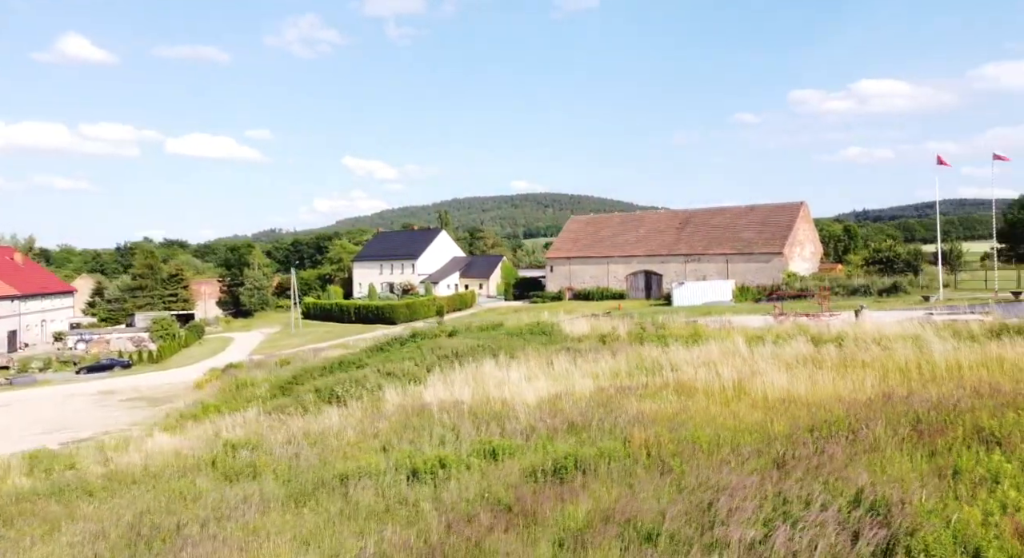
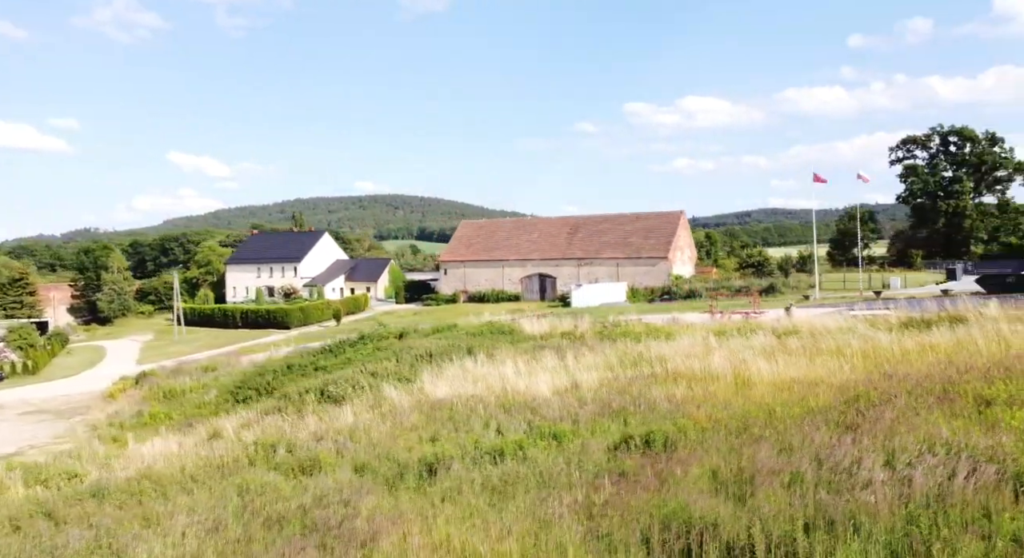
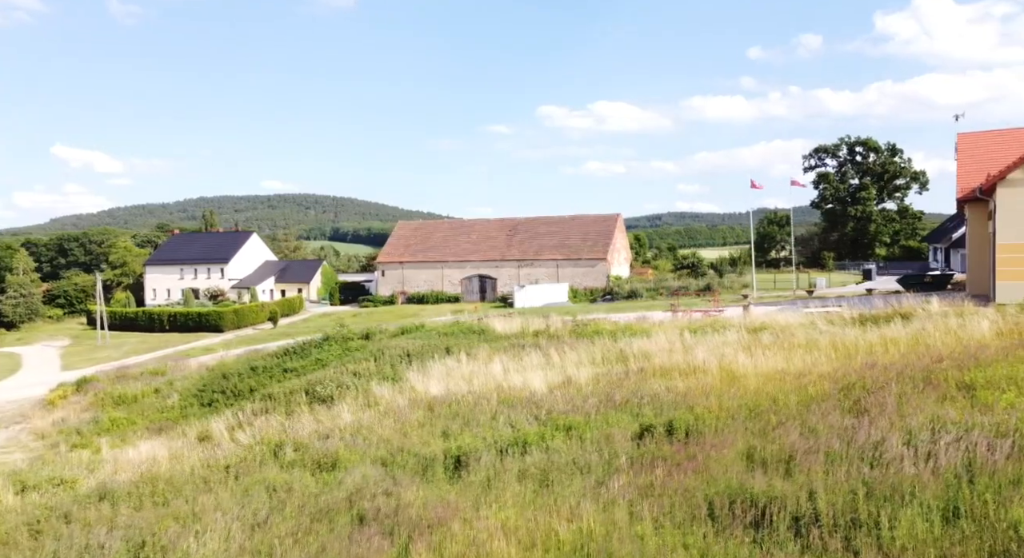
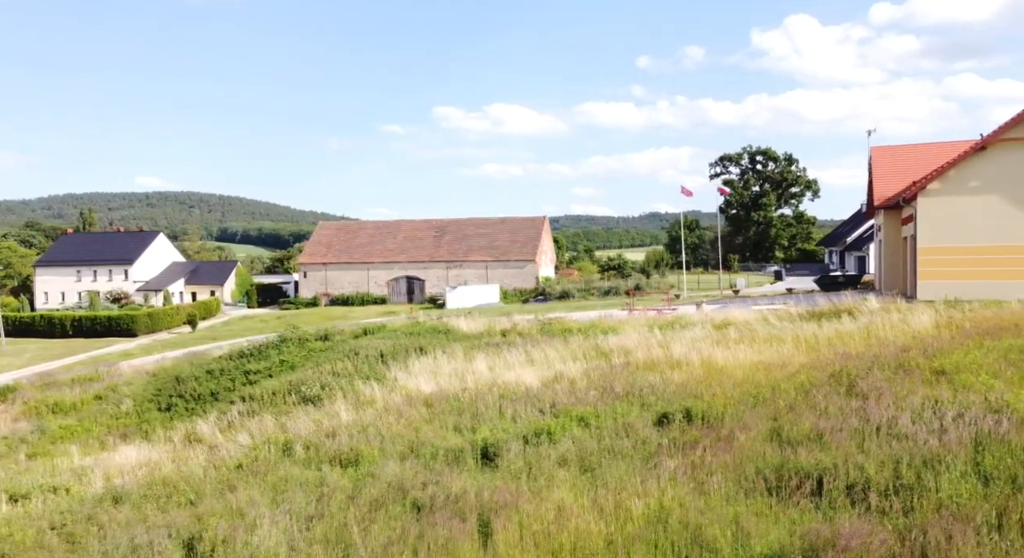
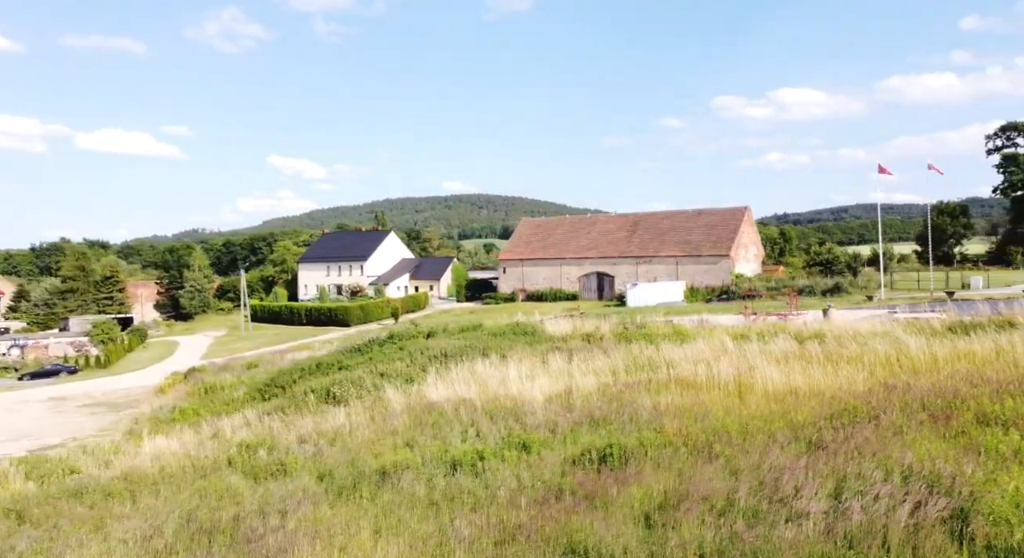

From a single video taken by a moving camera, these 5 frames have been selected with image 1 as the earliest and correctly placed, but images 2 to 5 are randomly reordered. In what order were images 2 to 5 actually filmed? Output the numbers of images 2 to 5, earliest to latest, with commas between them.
5, 2, 3, 4
